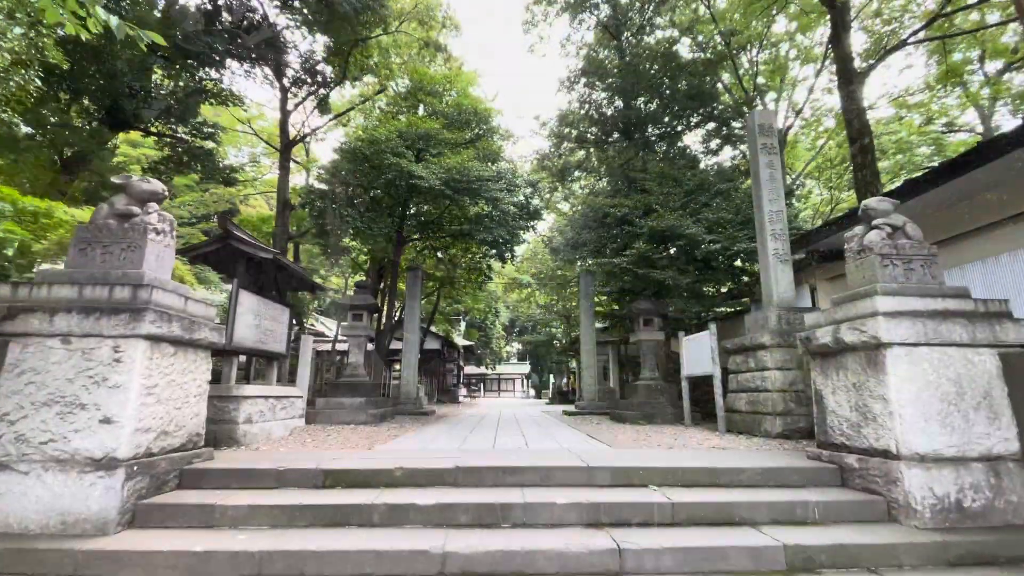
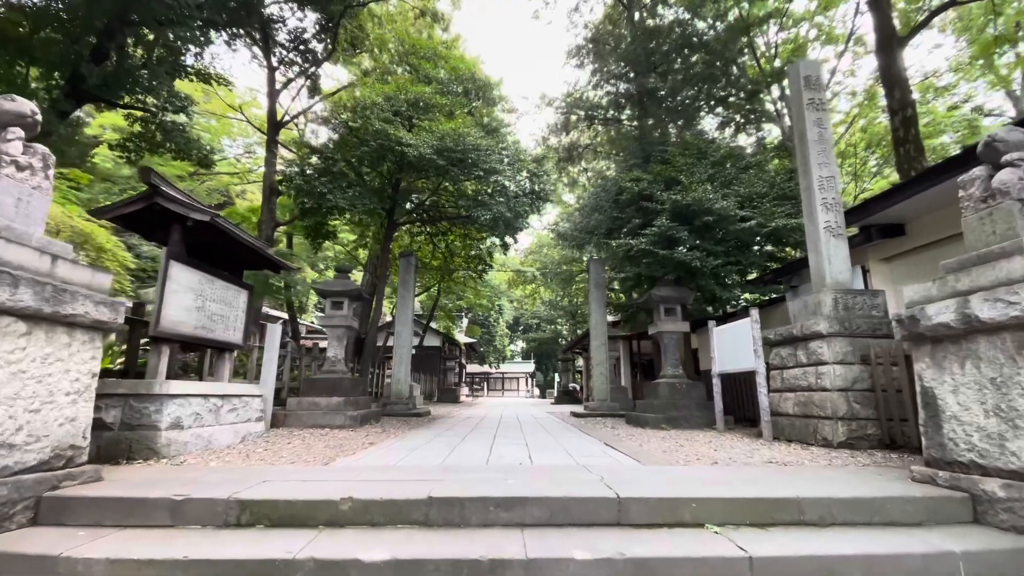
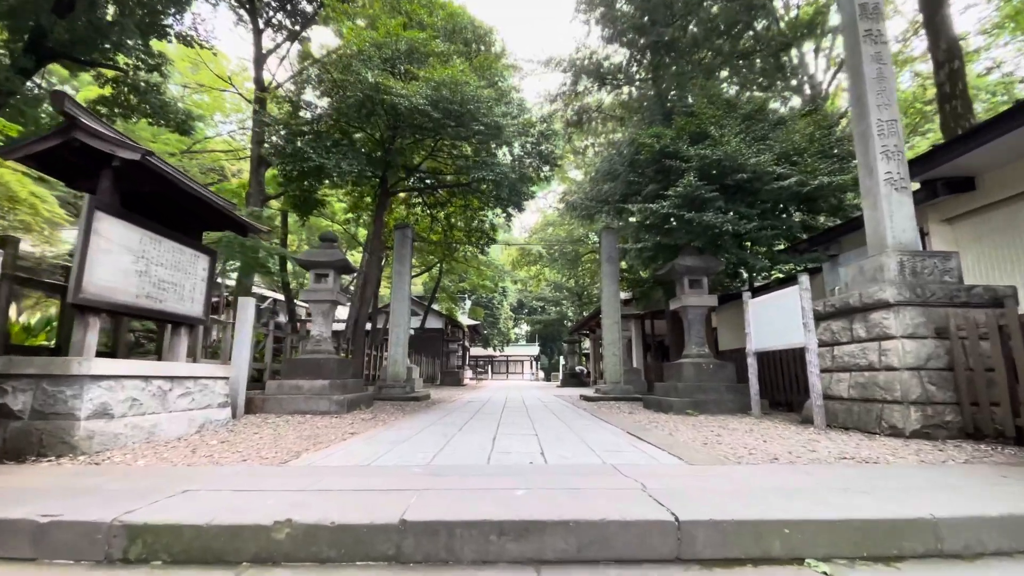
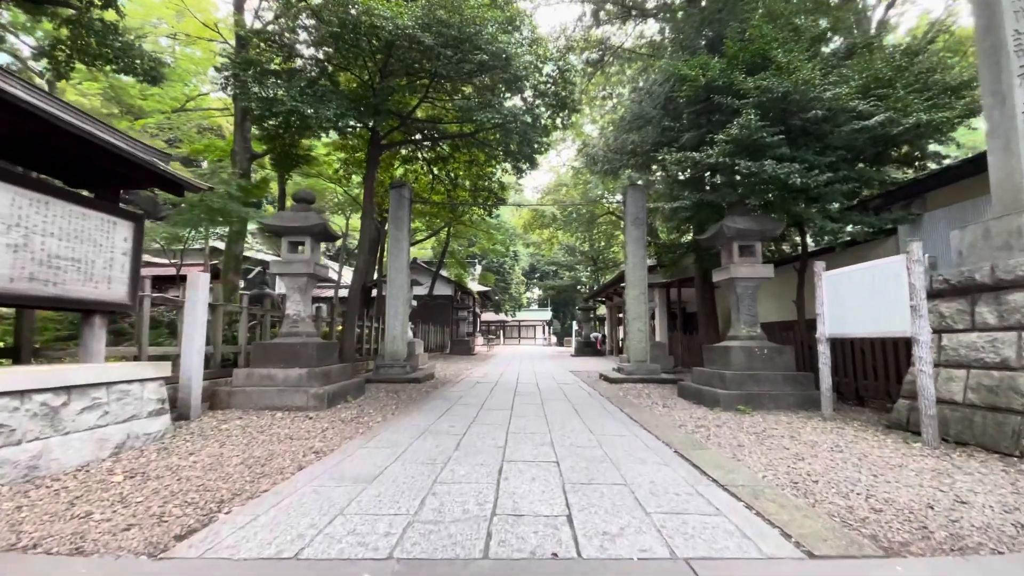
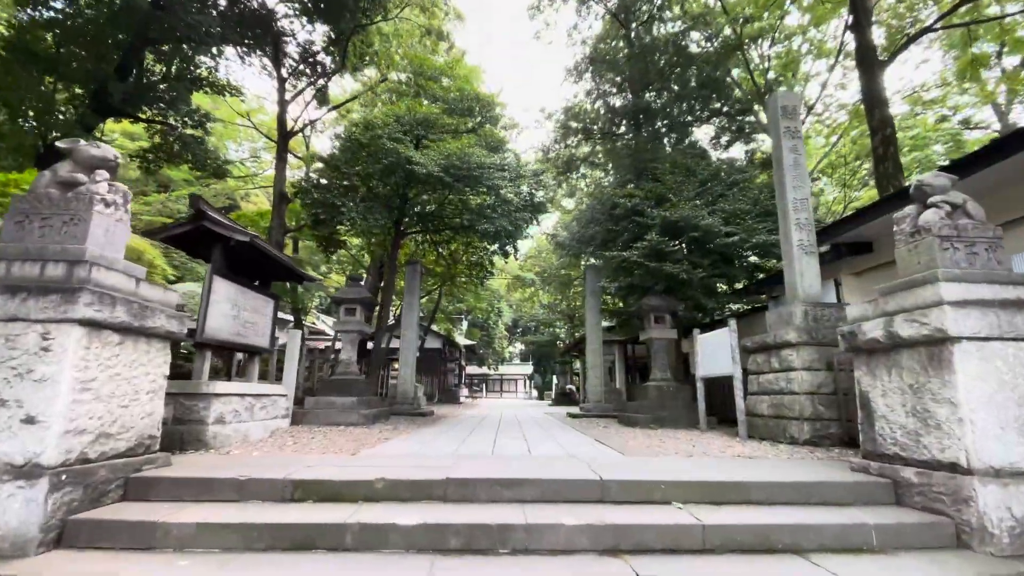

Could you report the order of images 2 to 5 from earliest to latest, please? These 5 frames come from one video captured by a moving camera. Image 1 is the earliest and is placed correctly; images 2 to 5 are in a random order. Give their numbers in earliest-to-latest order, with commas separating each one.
5, 2, 3, 4
